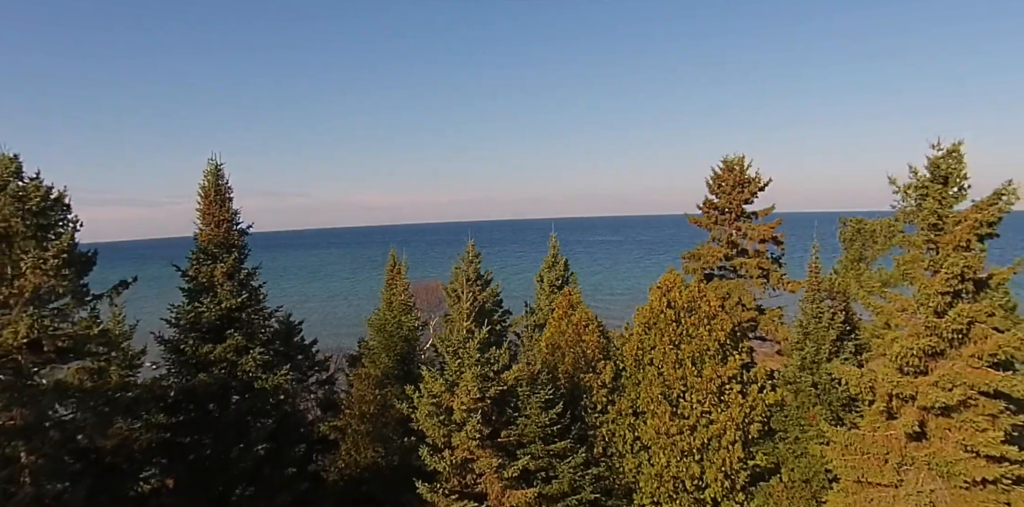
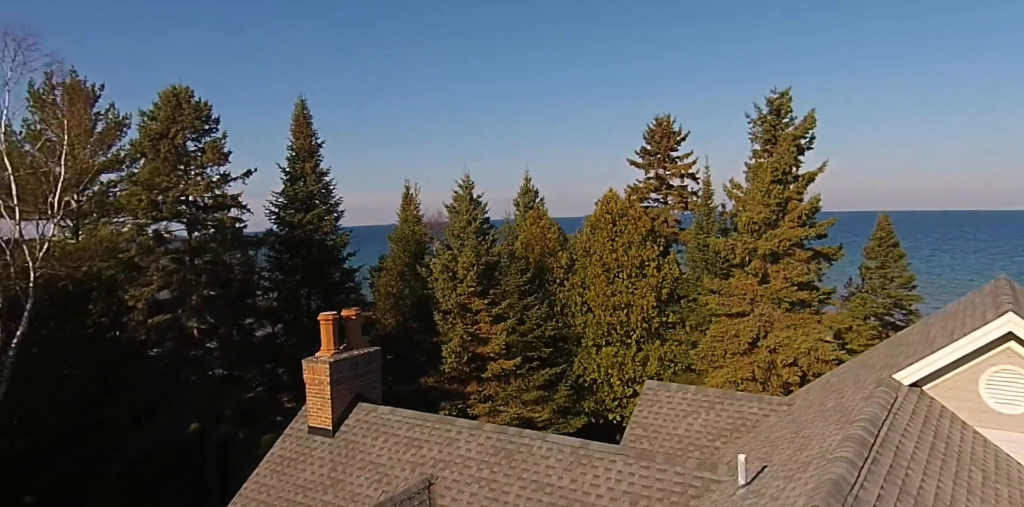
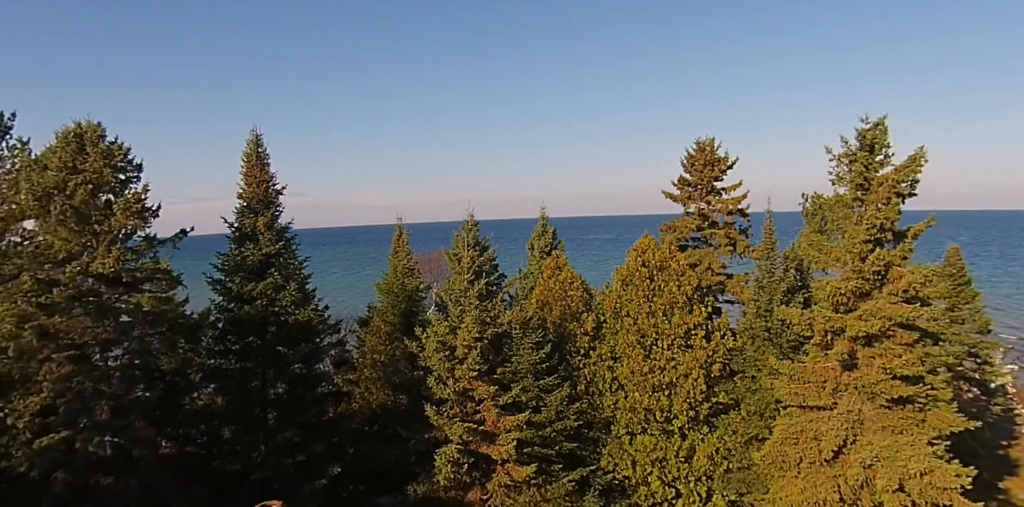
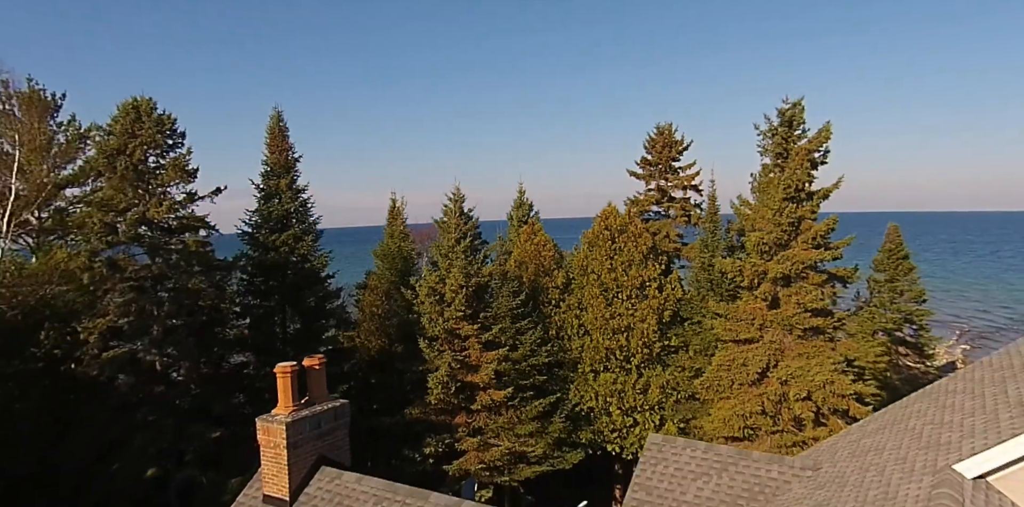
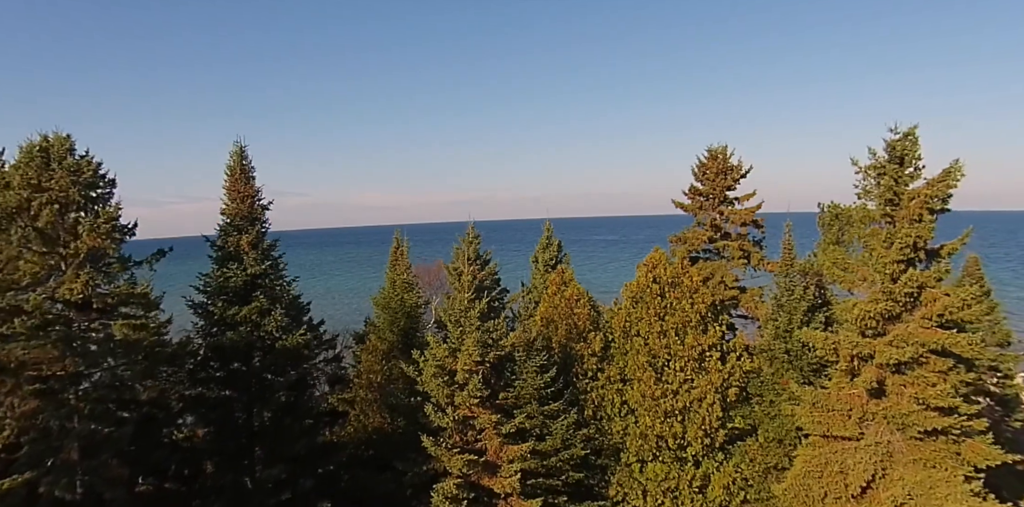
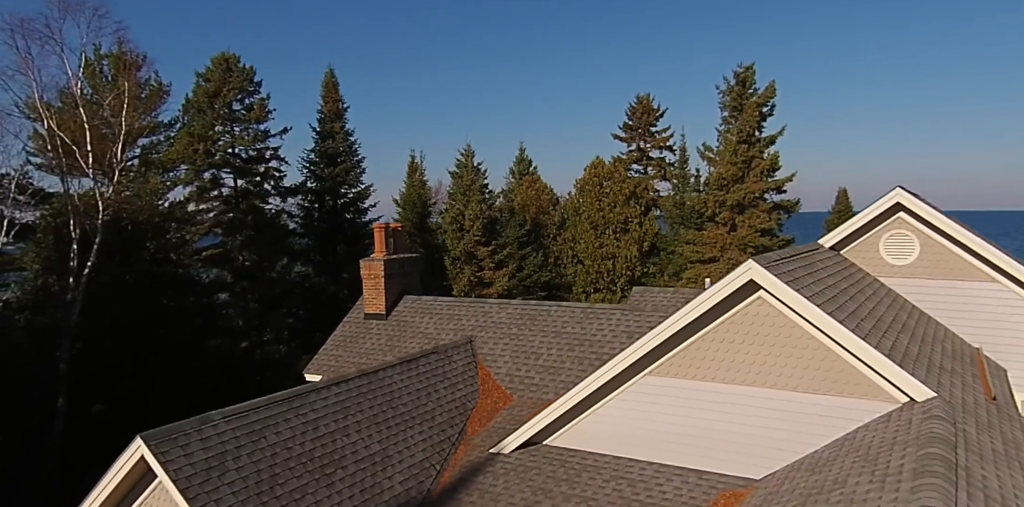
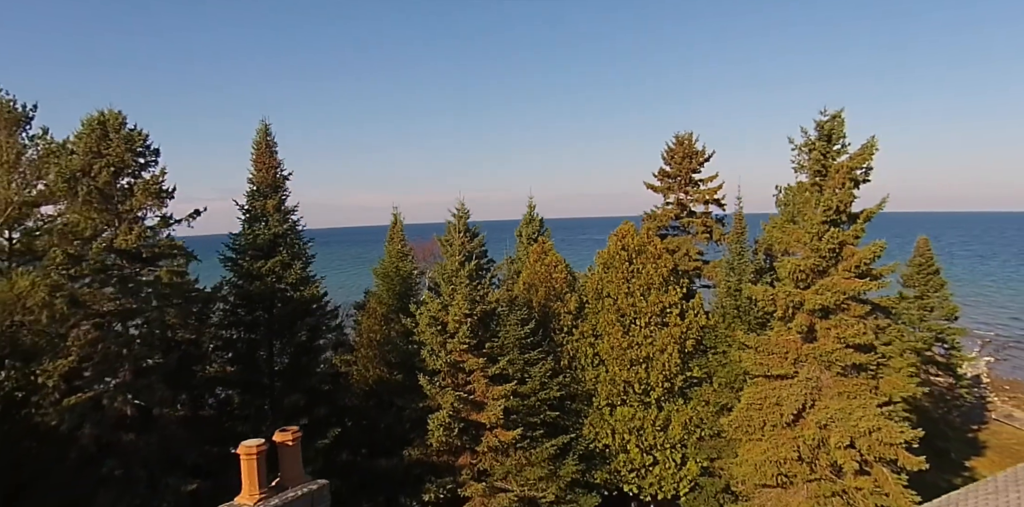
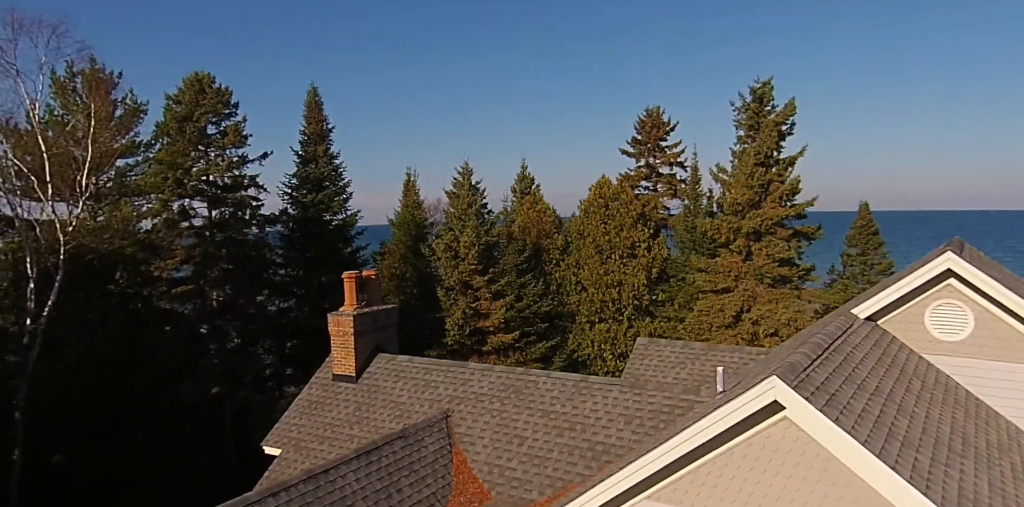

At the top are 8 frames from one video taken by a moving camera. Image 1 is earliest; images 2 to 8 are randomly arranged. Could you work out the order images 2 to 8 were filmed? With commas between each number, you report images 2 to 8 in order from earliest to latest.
5, 3, 7, 4, 2, 8, 6
